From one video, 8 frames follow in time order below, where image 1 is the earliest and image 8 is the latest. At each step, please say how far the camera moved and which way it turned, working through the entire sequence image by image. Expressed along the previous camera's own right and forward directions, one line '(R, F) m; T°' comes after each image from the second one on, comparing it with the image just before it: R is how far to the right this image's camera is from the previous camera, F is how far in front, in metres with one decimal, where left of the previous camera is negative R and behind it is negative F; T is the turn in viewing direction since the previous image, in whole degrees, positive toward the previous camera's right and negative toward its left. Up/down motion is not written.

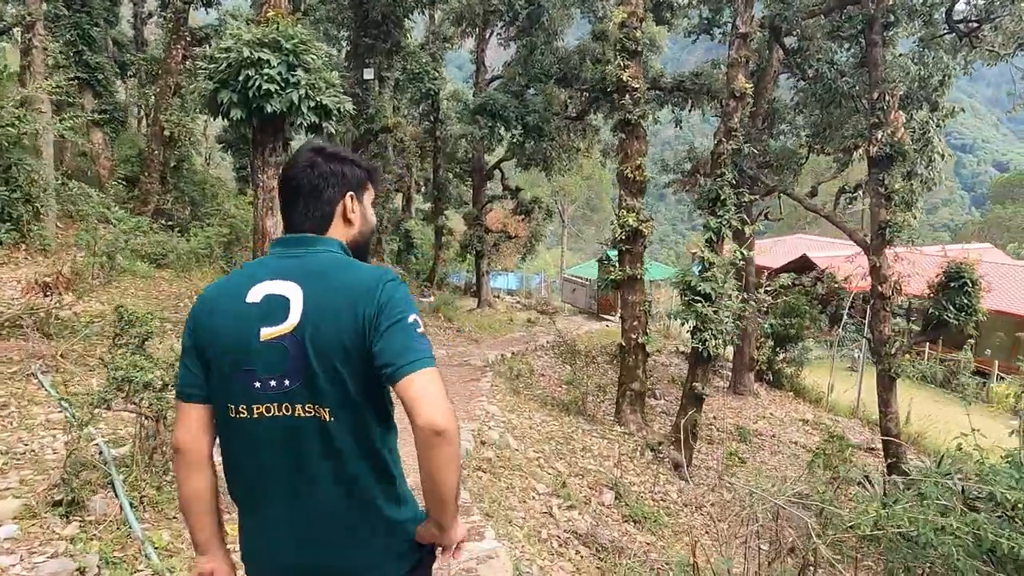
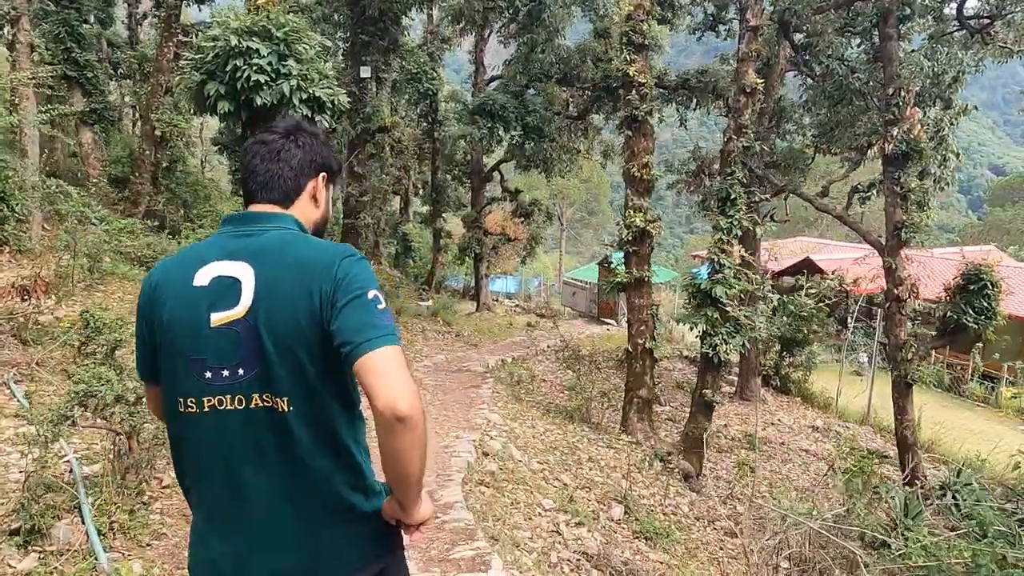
(-0.1, +0.3) m; 0°
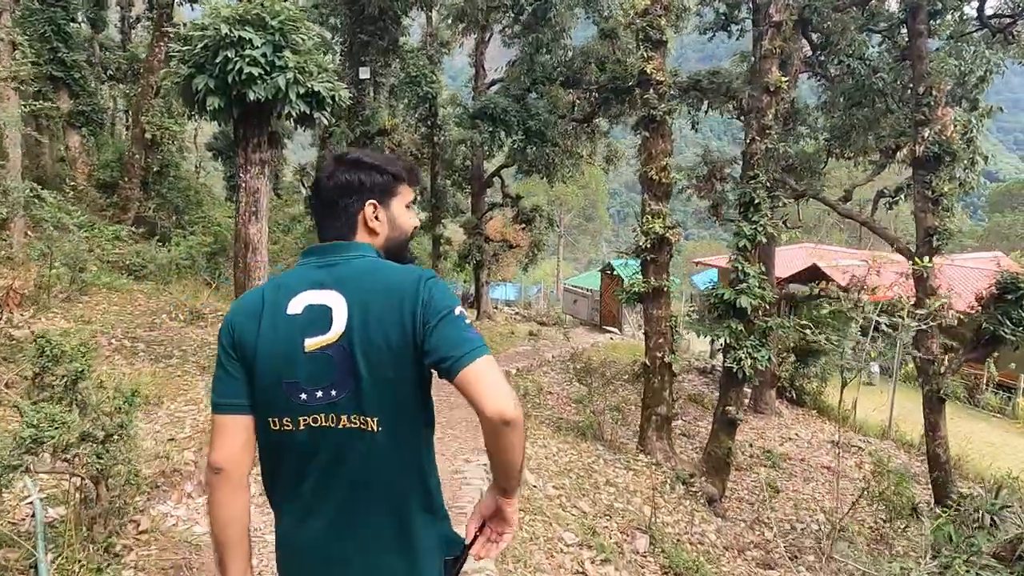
(-0.2, +0.5) m; 0°
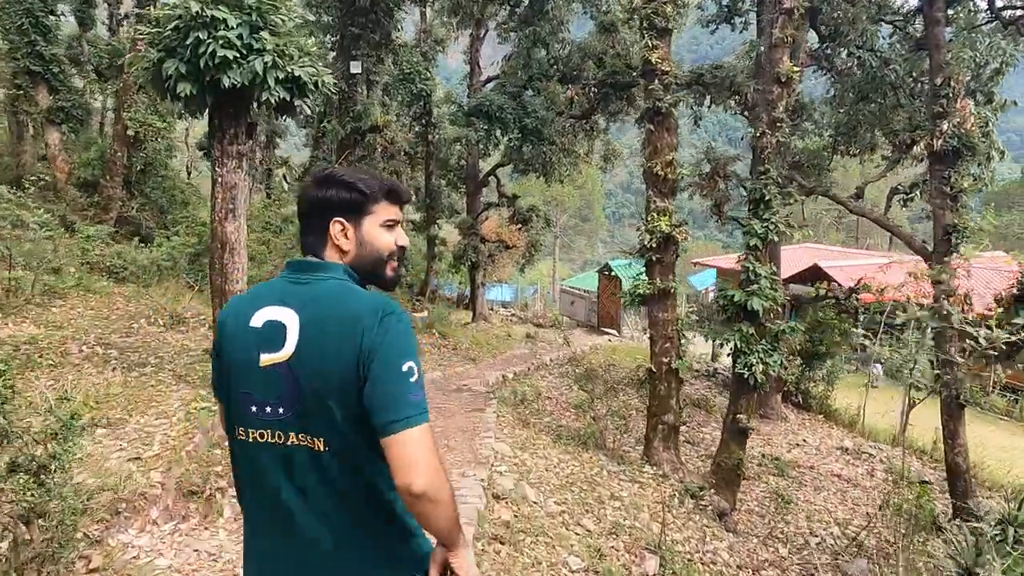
(0.0, +0.4) m; 0°
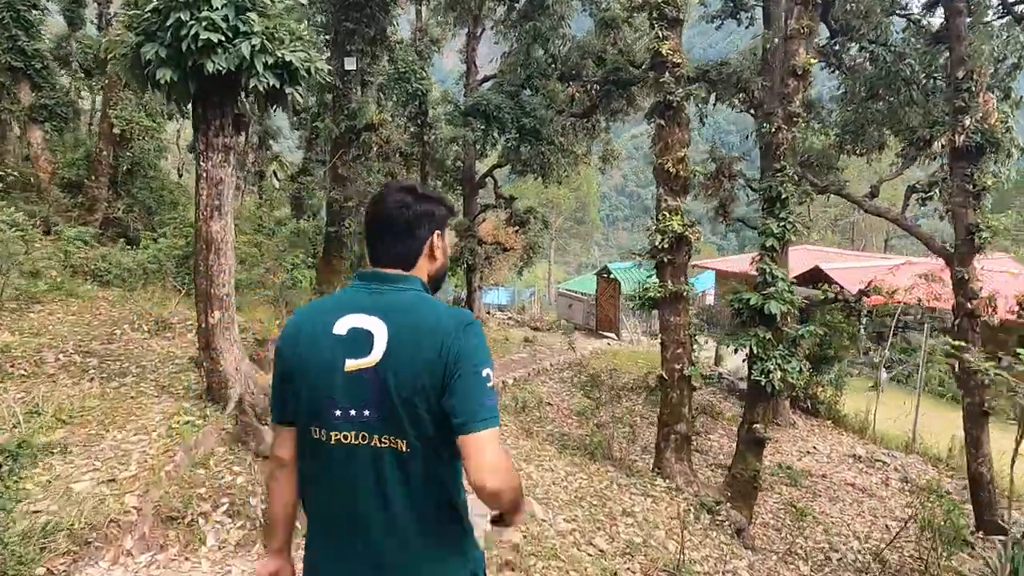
(-0.1, +0.4) m; 0°
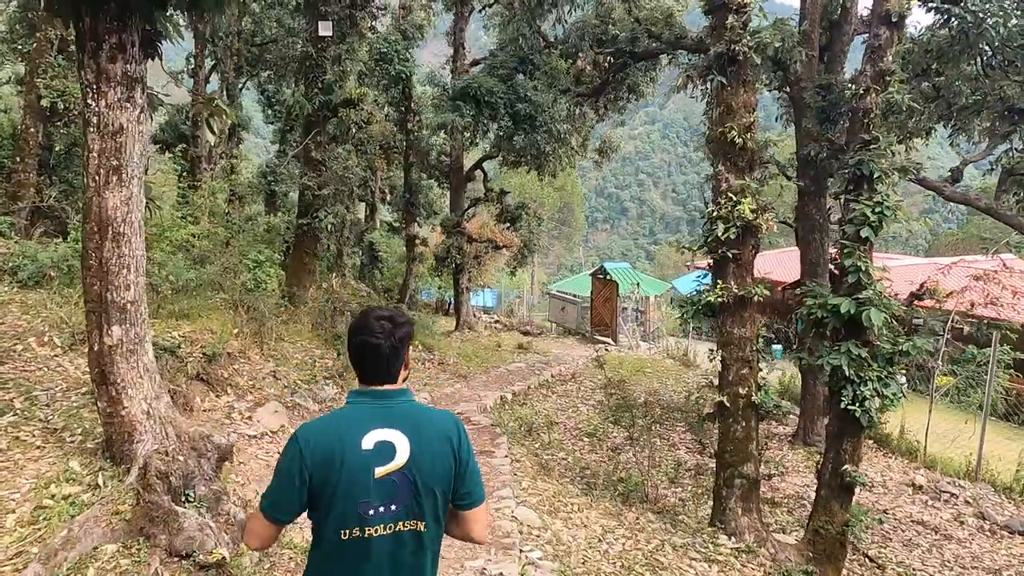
(-0.3, +1.6) m; +2°
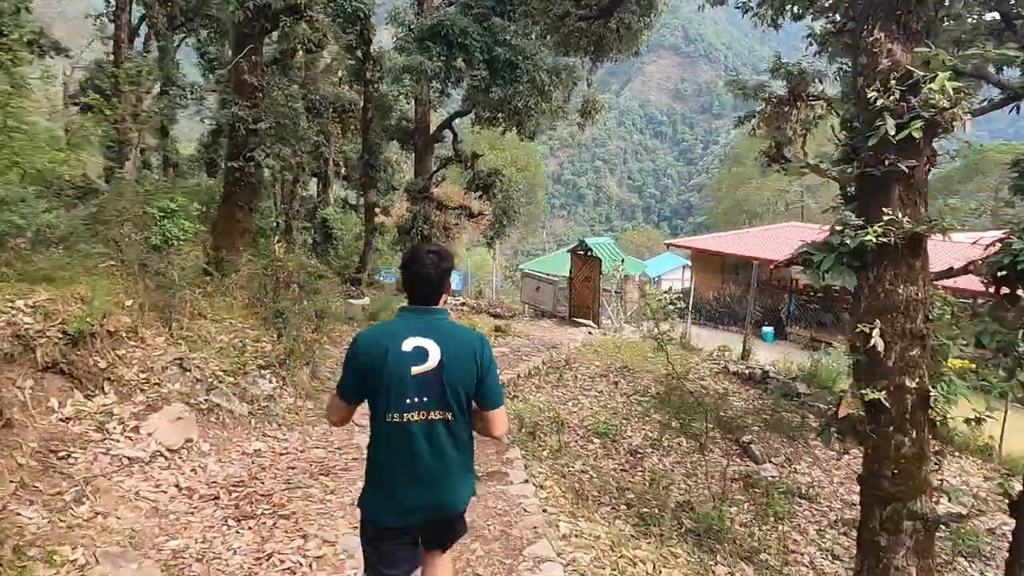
(-0.4, +2.2) m; +4°
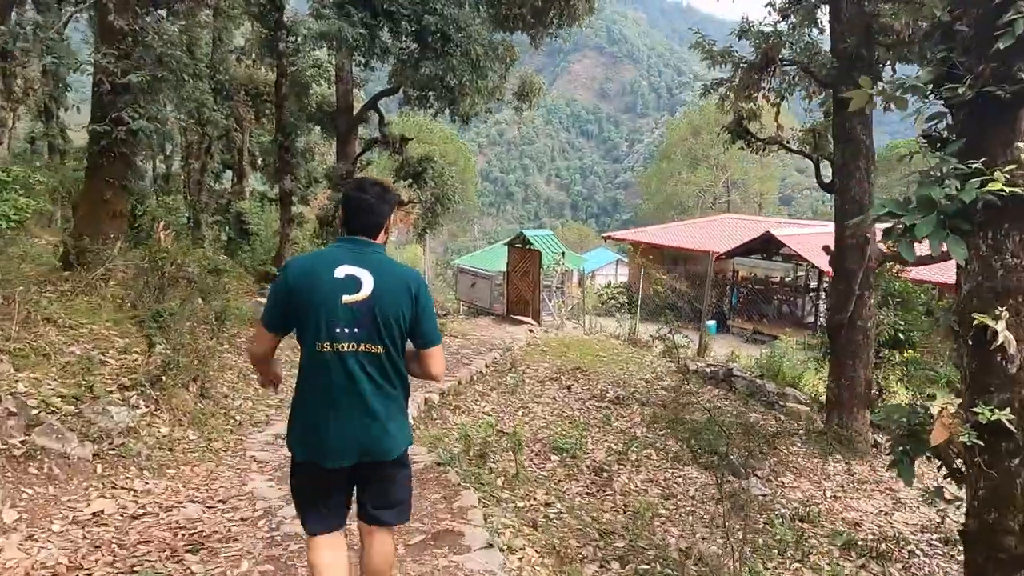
(-0.1, +1.3) m; +6°
